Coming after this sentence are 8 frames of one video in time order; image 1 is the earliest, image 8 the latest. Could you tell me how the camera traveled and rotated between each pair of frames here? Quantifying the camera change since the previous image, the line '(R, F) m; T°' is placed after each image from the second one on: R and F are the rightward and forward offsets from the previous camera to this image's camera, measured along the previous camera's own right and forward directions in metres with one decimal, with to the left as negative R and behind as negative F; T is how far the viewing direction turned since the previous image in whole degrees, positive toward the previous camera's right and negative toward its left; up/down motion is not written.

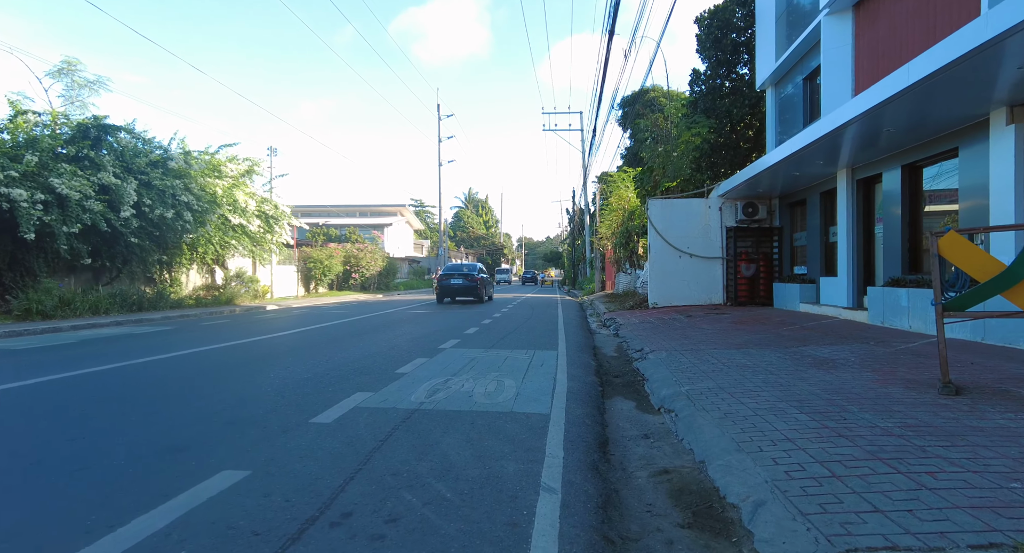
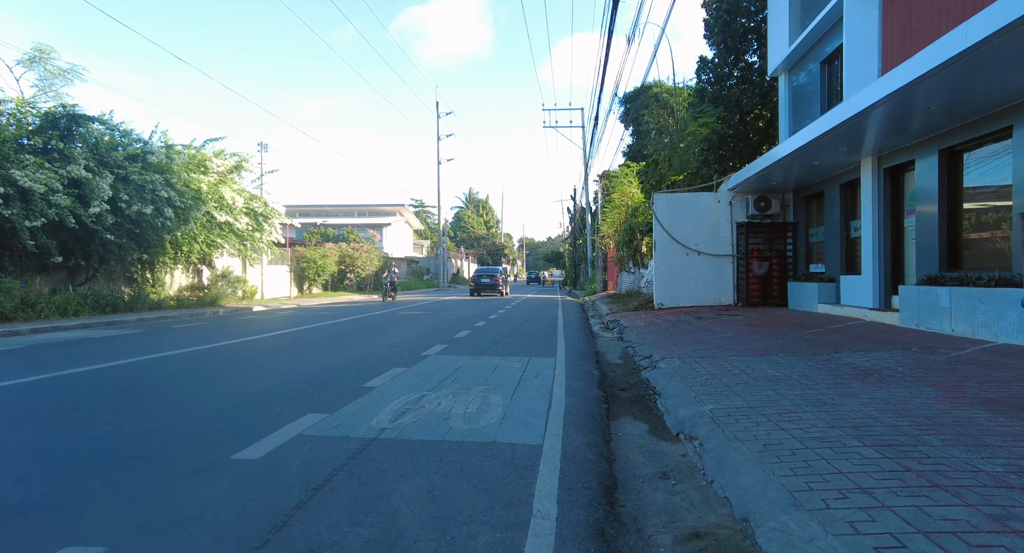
(+0.1, +1.0) m; 0°
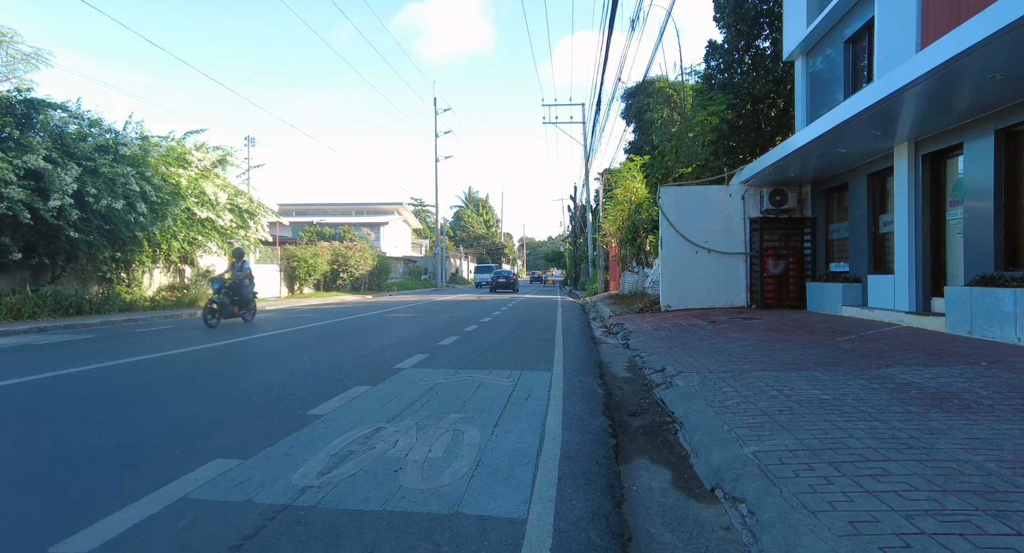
(+0.2, +1.2) m; 0°
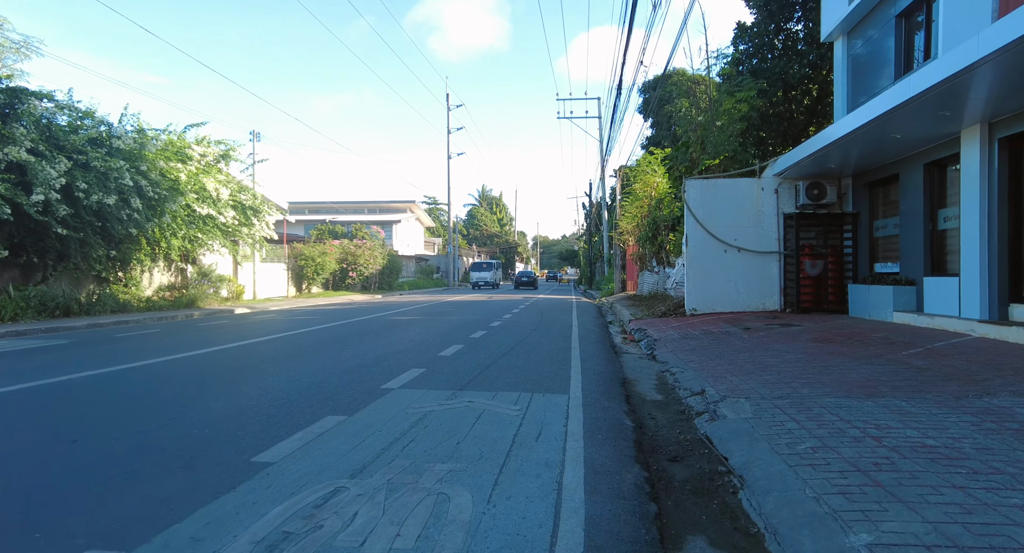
(+0.1, +1.1) m; -2°
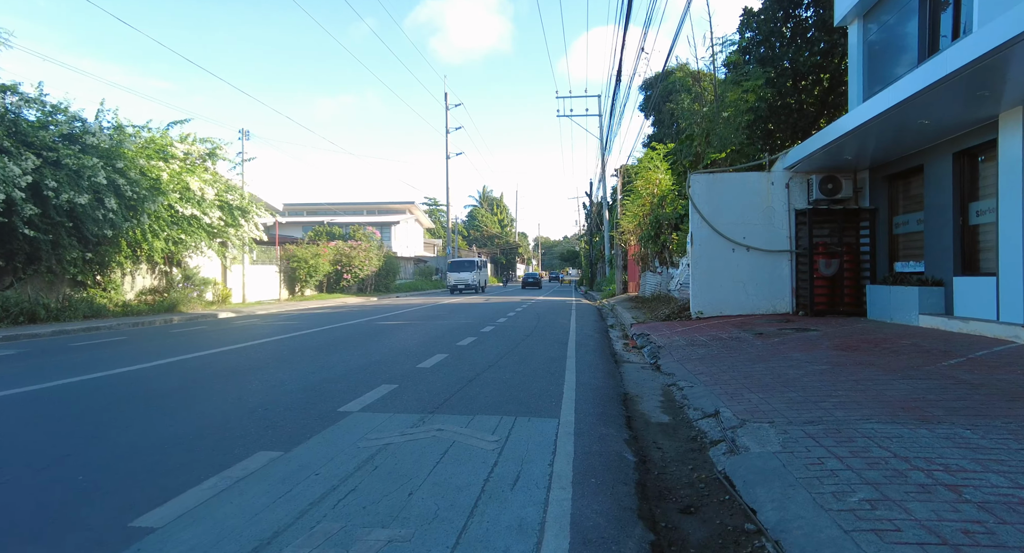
(+0.2, +0.9) m; 0°
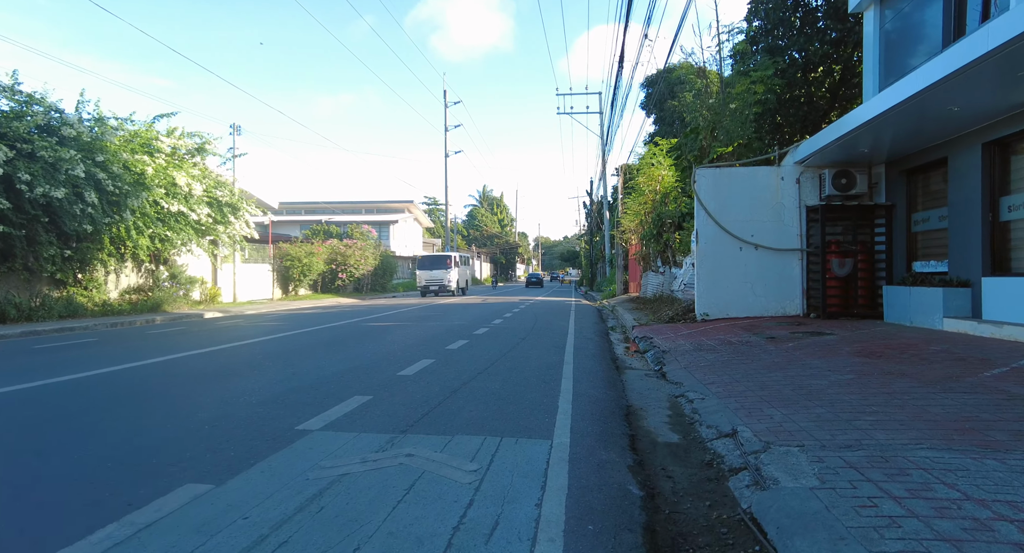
(+0.1, +0.7) m; 0°
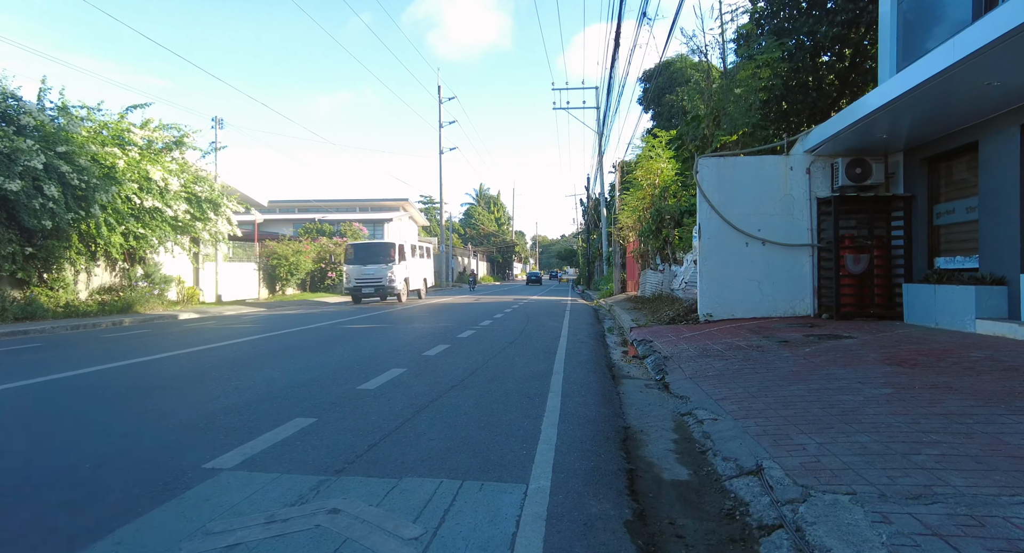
(+0.2, +0.9) m; 0°
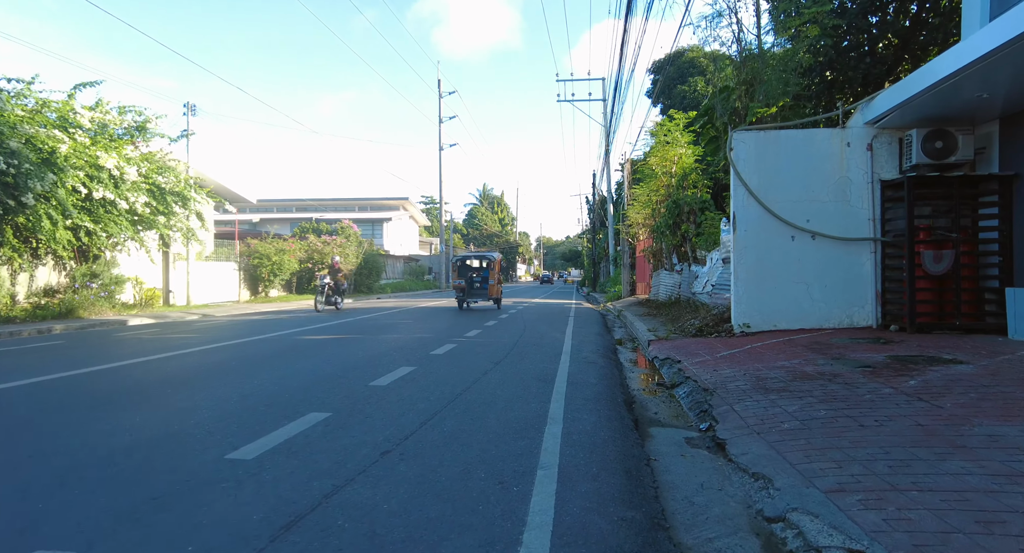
(+0.3, +2.3) m; -1°
